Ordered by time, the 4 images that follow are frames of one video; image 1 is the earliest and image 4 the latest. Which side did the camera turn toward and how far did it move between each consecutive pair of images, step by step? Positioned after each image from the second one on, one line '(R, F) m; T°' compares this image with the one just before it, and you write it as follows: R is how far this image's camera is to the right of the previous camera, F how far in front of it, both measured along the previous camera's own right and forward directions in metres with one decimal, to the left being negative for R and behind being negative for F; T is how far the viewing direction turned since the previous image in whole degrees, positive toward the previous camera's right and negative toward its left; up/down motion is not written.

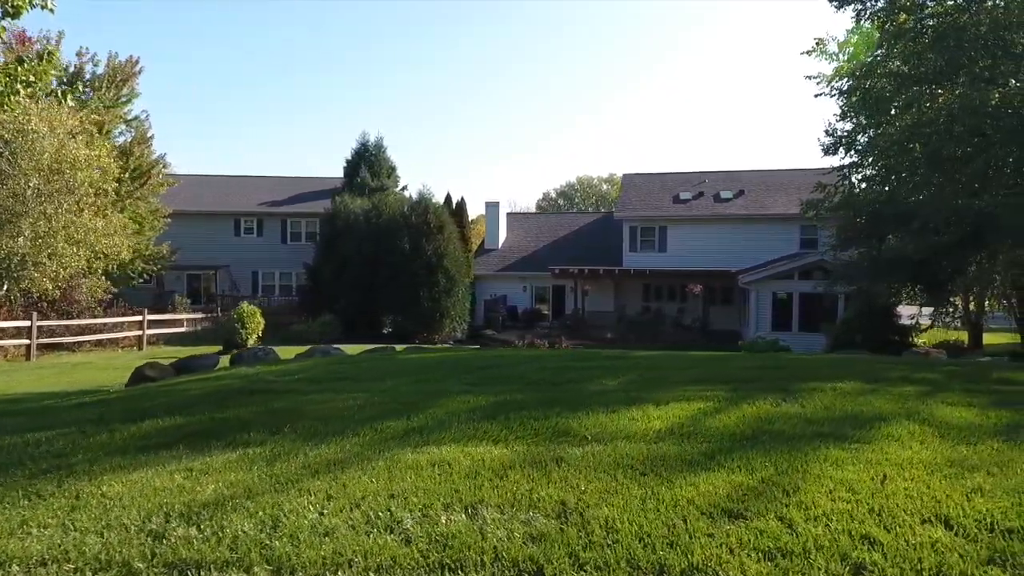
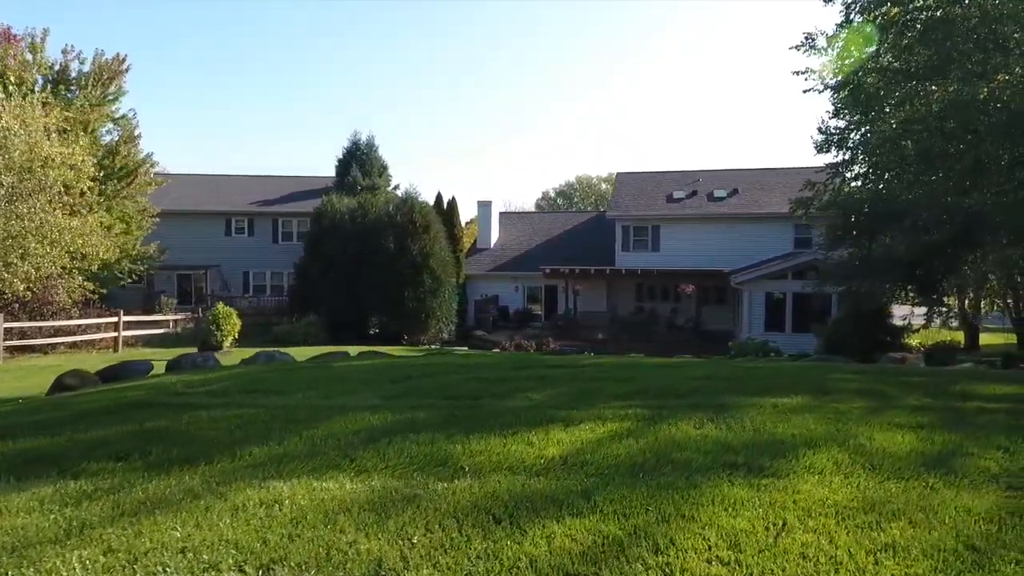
(+0.6, +0.6) m; 0°
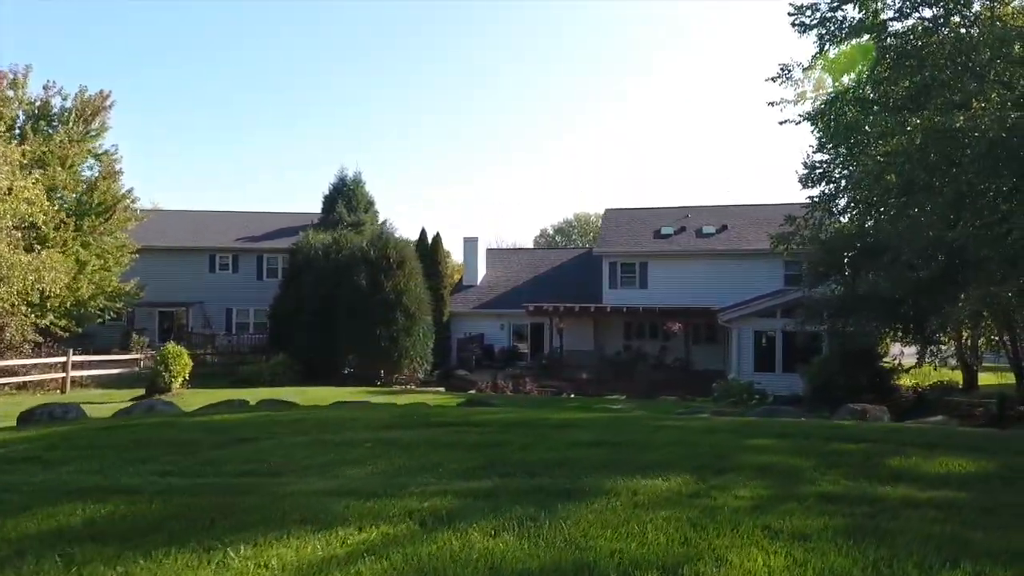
(+1.1, +1.3) m; 0°
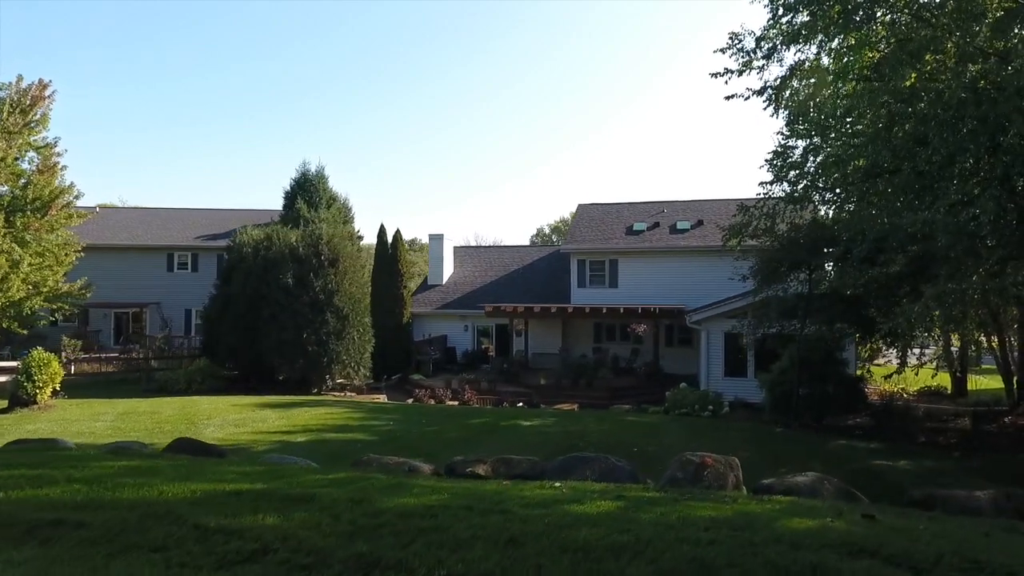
(+2.4, +3.0) m; 0°
